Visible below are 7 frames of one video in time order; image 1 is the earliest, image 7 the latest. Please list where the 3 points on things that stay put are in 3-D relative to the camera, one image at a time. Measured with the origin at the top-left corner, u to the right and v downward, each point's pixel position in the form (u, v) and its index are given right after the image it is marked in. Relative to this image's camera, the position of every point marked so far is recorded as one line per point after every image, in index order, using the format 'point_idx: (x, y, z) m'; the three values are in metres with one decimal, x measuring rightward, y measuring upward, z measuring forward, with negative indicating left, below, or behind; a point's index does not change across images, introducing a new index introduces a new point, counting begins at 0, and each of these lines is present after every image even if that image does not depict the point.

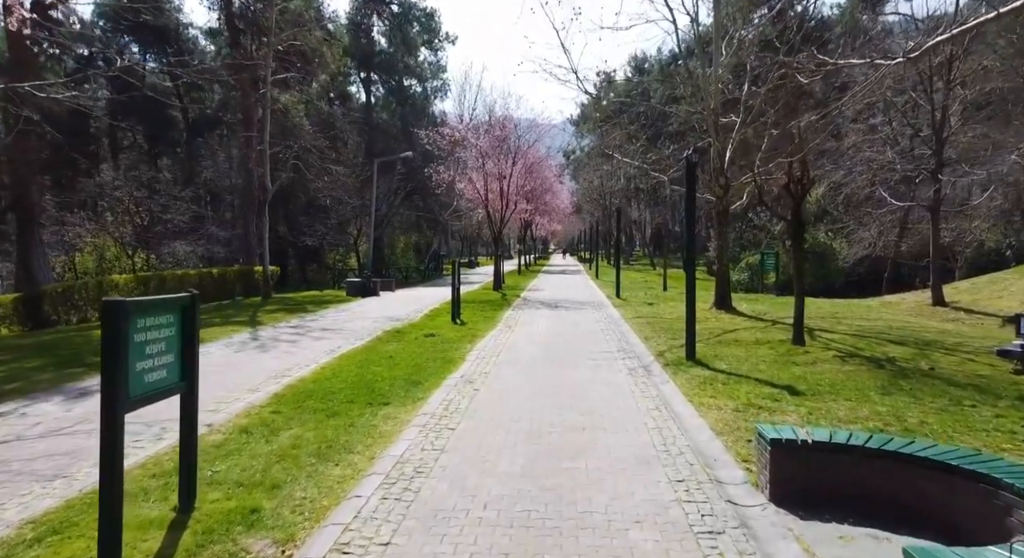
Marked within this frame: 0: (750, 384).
0: (+2.5, -1.1, +8.1) m
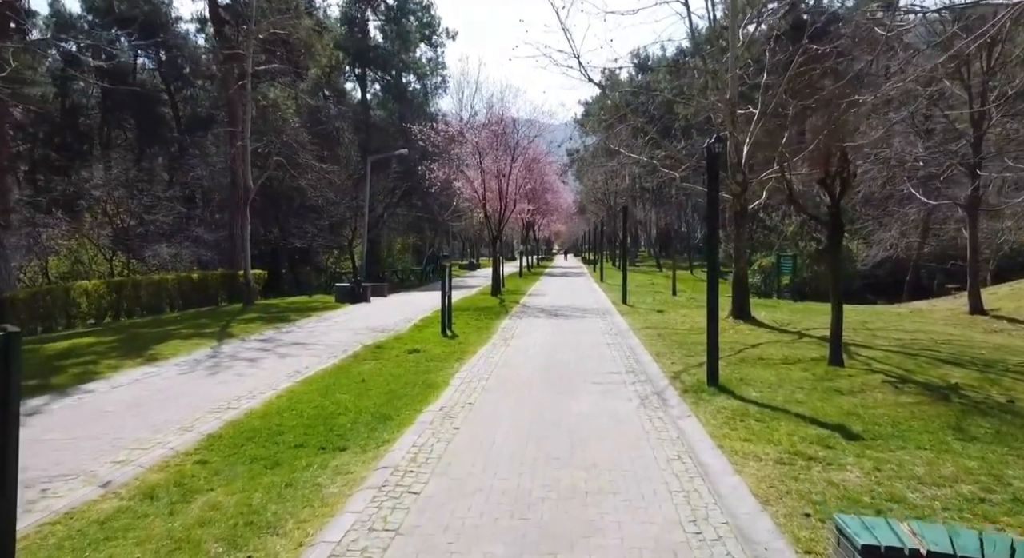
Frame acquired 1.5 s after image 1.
0: (+2.4, -1.2, +6.6) m
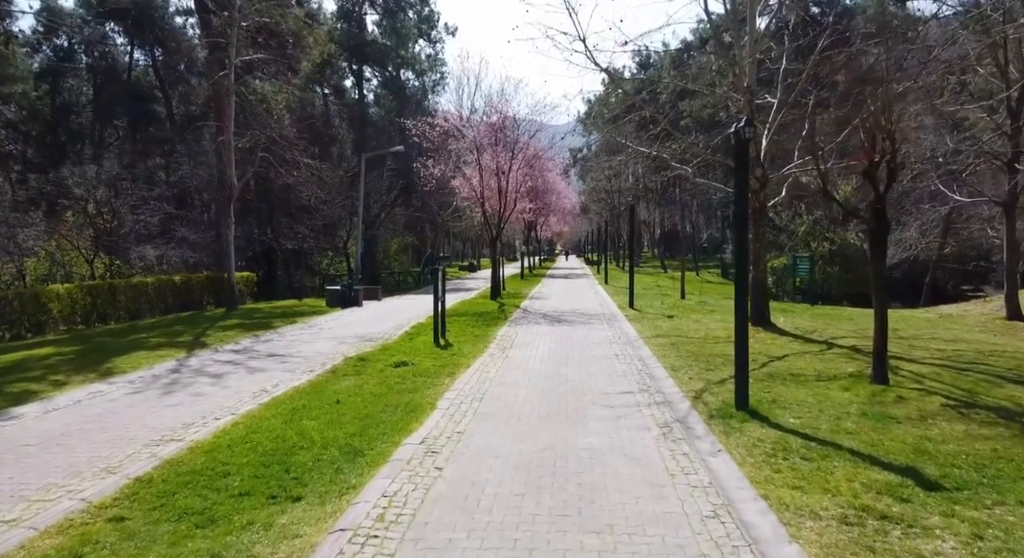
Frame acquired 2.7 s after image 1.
0: (+2.4, -1.3, +5.4) m
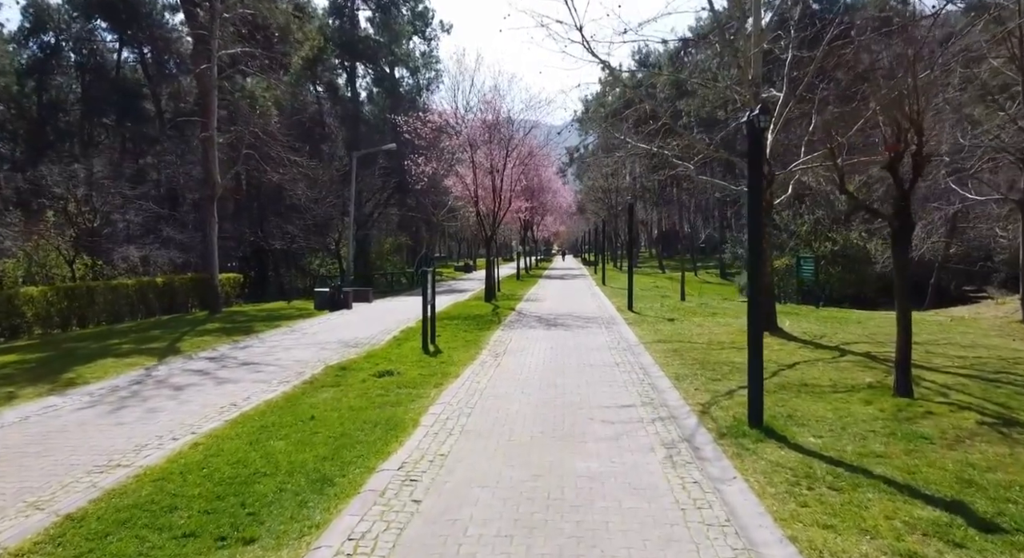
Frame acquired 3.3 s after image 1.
0: (+2.3, -1.3, +4.7) m
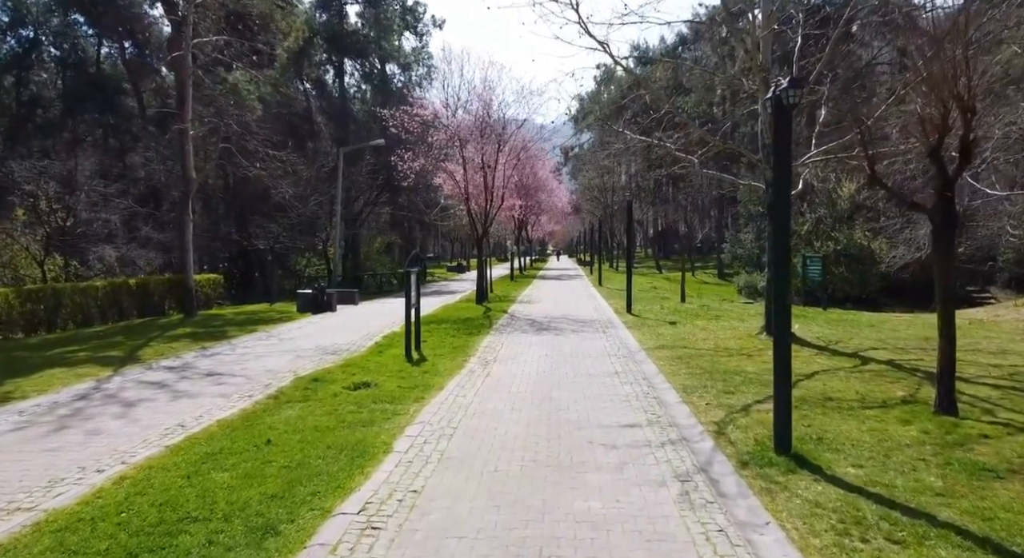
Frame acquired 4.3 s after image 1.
0: (+2.2, -1.4, +3.8) m
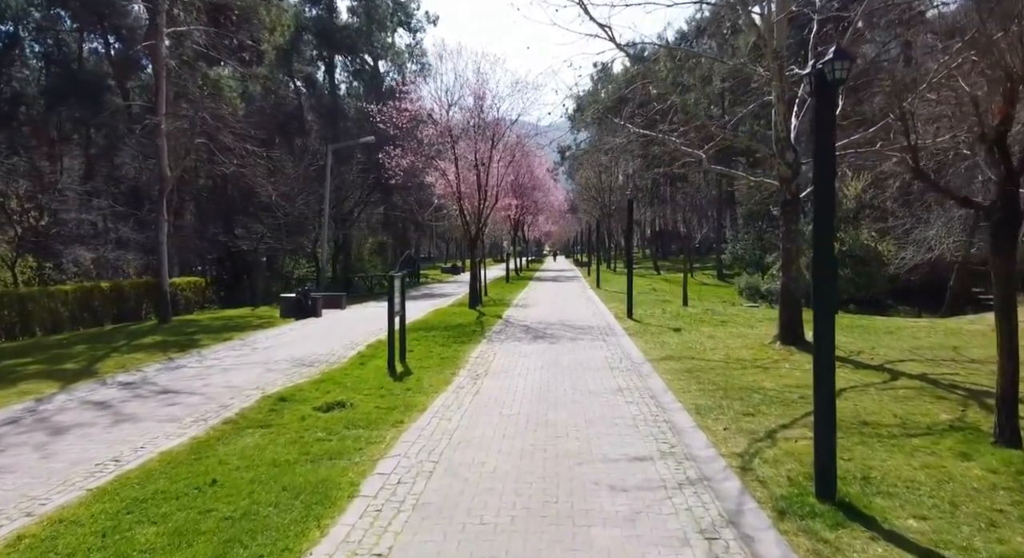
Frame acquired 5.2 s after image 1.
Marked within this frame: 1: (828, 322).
0: (+2.2, -1.4, +2.9) m
1: (+2.0, -0.2, +4.8) m
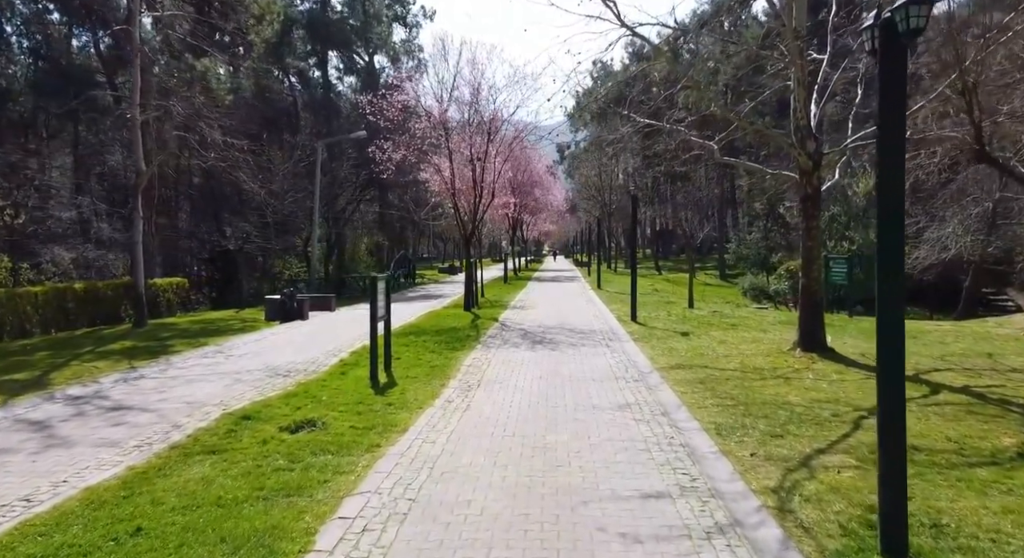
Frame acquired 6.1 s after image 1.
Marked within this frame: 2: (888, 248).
0: (+2.1, -1.4, +1.9) m
1: (+1.9, -0.2, +3.9) m
2: (+1.9, +0.2, +4.1) m
